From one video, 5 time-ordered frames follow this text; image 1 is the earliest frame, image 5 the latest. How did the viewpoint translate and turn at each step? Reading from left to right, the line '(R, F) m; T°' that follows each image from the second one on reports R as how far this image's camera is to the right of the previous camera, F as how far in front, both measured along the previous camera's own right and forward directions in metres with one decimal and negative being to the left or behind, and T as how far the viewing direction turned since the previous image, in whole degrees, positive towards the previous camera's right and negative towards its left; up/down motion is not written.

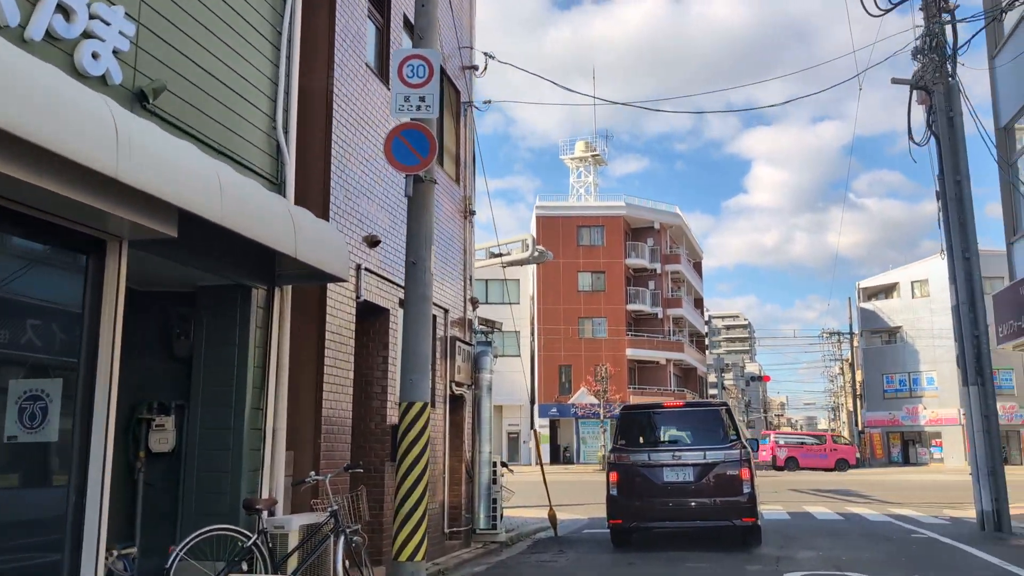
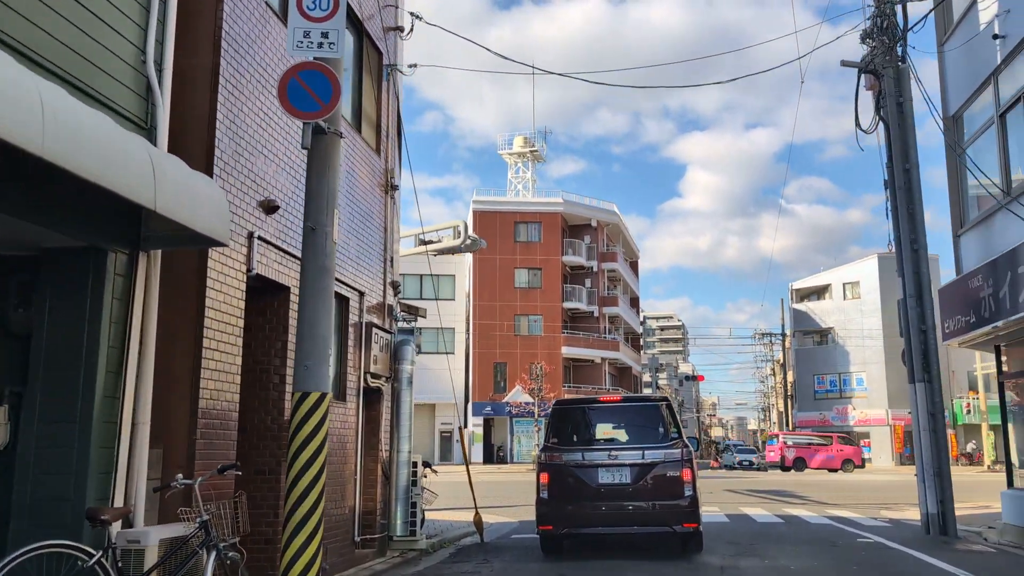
(+0.1, +1.0) m; +4°
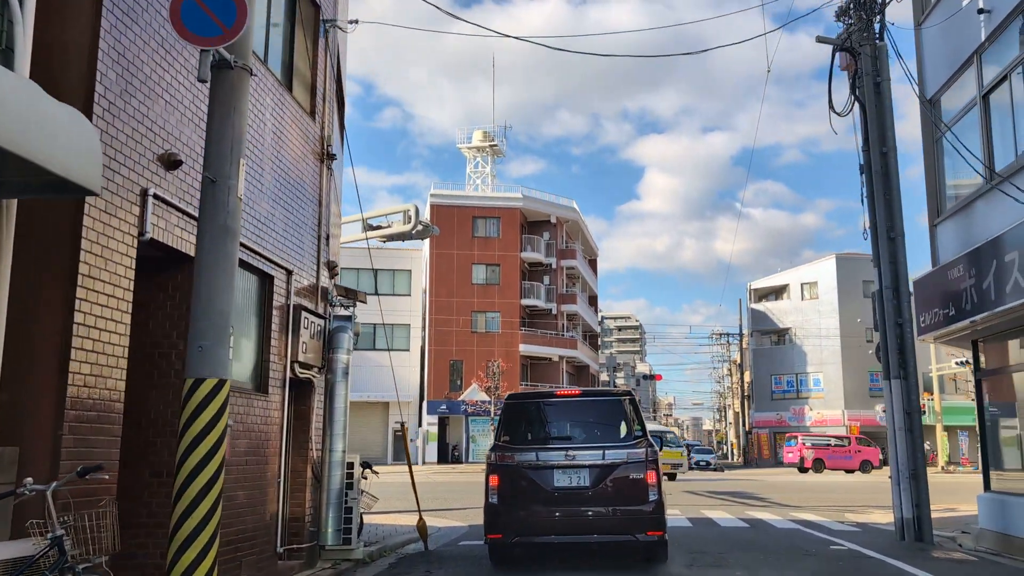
(+0.1, +1.0) m; +3°
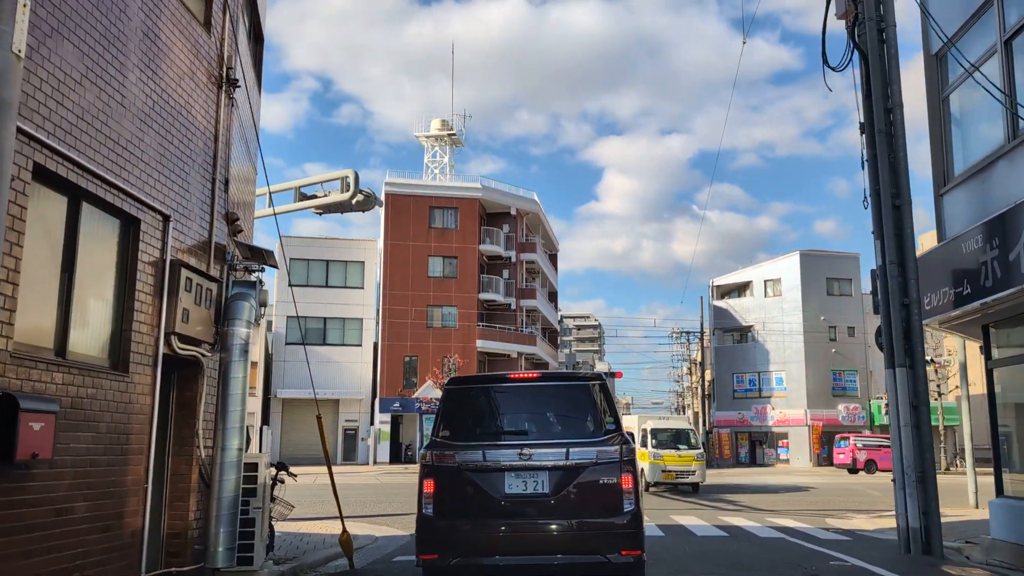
(+0.1, +1.8) m; +3°
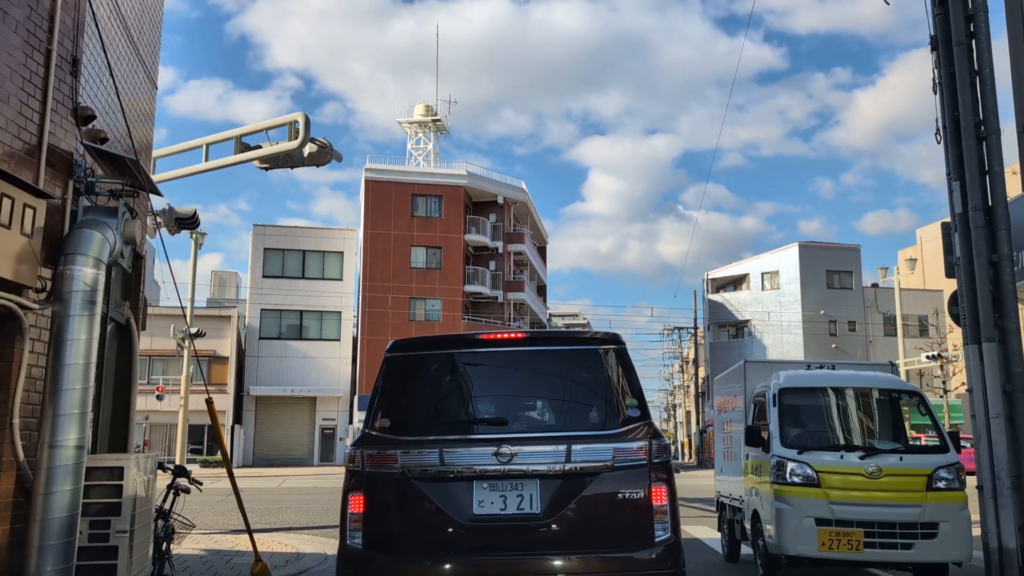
(+0.1, +2.3) m; +1°
